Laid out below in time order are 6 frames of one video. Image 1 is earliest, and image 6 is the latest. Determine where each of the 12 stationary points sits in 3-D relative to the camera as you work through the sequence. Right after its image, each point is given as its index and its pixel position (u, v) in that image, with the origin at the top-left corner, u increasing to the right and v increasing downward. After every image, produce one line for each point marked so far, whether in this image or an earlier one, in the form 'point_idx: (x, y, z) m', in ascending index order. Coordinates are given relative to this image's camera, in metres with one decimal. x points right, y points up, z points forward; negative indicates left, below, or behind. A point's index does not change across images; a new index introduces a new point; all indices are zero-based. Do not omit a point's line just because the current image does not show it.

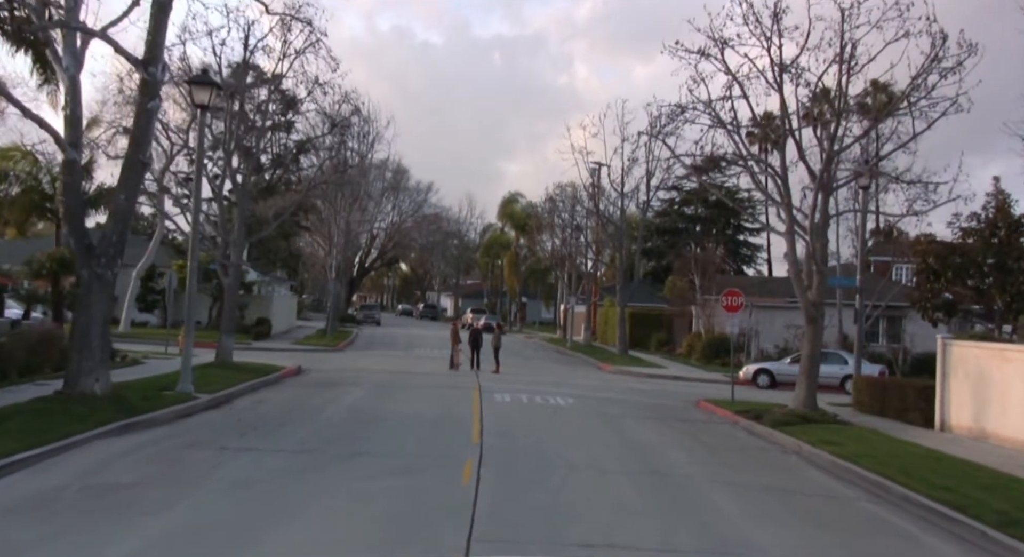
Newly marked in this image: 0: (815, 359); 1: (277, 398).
0: (+7.8, -2.1, +19.9) m
1: (-6.1, -3.1, +19.8) m
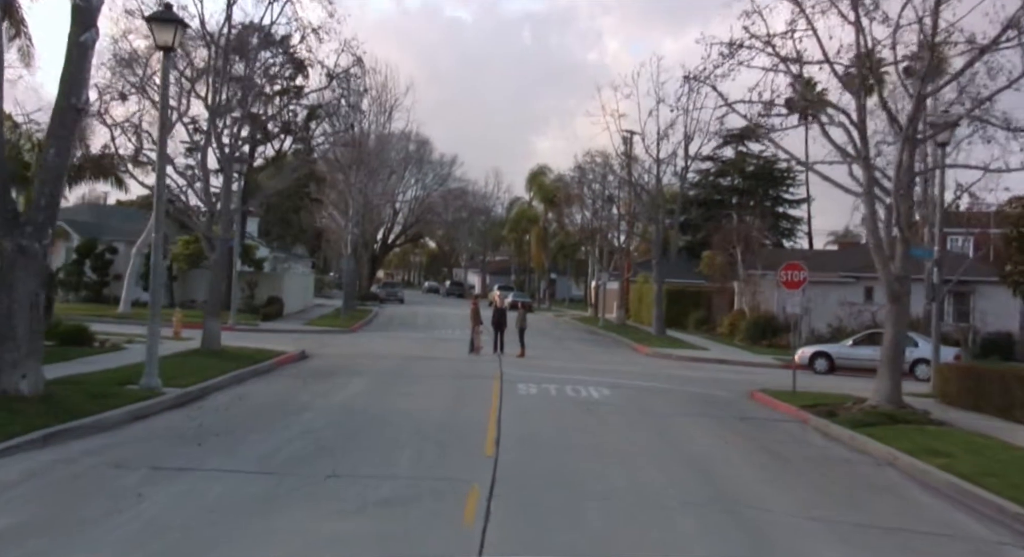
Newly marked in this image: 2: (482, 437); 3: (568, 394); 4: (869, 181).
0: (+8.3, -1.5, +16.6) m
1: (-5.5, -2.5, +17.0) m
2: (-0.5, -2.6, +12.7) m
3: (+1.3, -2.8, +18.5) m
4: (+7.8, +2.1, +16.8) m
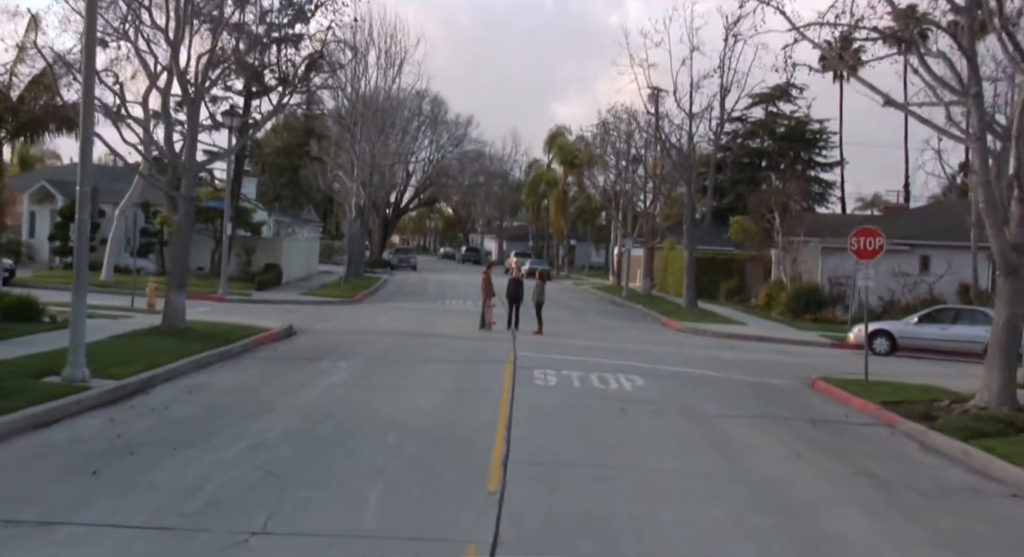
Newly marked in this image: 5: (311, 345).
0: (+8.5, -0.9, +13.2) m
1: (-5.3, -1.9, +14.0) m
2: (-0.4, -2.2, +9.5) m
3: (+1.6, -2.1, +15.3) m
4: (+8.0, +2.7, +13.2) m
5: (-5.1, -1.7, +19.7) m
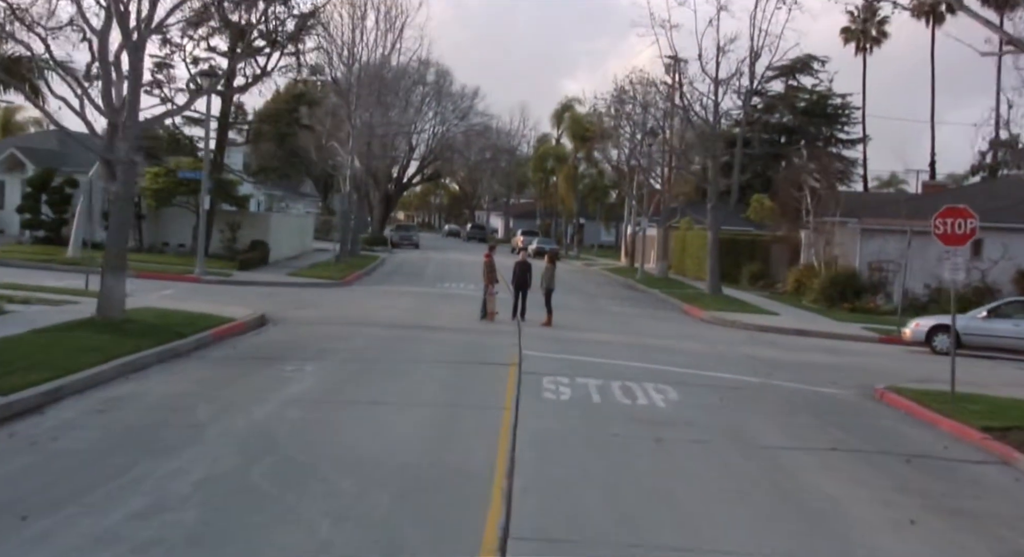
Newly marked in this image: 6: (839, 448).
0: (+8.6, -0.9, +10.1) m
1: (-5.2, -1.7, +11.1) m
2: (-0.3, -2.2, +6.6) m
3: (+1.7, -1.9, +12.4) m
4: (+8.1, +2.7, +10.1) m
5: (-5.0, -1.3, +16.8) m
6: (+4.4, -2.3, +10.4) m
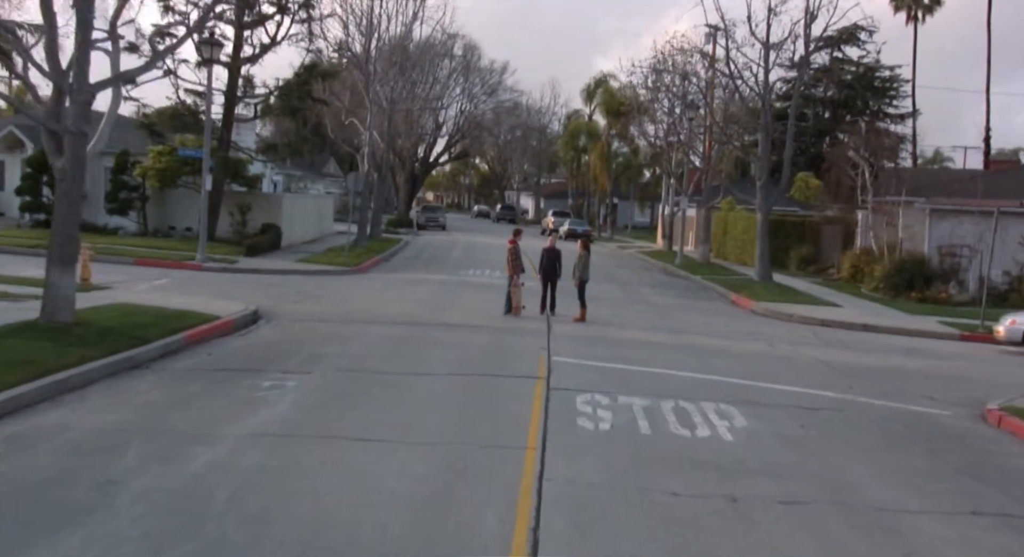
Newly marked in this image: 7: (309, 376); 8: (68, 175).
0: (+8.8, -0.9, +7.2) m
1: (-4.9, -1.7, +8.7) m
2: (-0.2, -2.3, +4.1) m
3: (+2.0, -1.9, +9.8) m
4: (+8.3, +2.7, +7.1) m
5: (-4.5, -1.2, +14.5) m
6: (+4.6, -2.3, +7.7) m
7: (-3.0, -1.5, +11.5) m
8: (-6.9, +1.6, +12.1) m
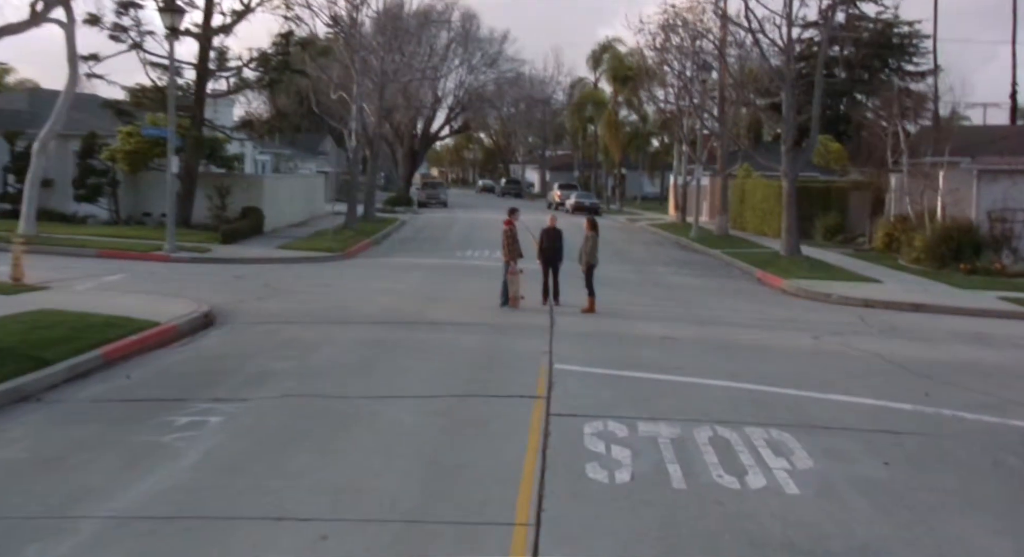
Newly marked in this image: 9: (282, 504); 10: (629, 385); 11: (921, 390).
0: (+8.6, -0.7, +4.6) m
1: (-5.1, -1.8, +6.3) m
2: (-0.4, -2.5, +1.6) m
3: (+1.9, -1.9, +7.3) m
4: (+8.1, +2.8, +4.4) m
5: (-4.6, -1.1, +12.0) m
6: (+4.5, -2.2, +5.2) m
7: (-3.1, -1.5, +9.1) m
8: (-7.1, +1.5, +9.6) m
9: (-1.8, -1.8, +6.4) m
10: (+1.6, -1.4, +10.4) m
11: (+5.7, -1.6, +10.8) m
